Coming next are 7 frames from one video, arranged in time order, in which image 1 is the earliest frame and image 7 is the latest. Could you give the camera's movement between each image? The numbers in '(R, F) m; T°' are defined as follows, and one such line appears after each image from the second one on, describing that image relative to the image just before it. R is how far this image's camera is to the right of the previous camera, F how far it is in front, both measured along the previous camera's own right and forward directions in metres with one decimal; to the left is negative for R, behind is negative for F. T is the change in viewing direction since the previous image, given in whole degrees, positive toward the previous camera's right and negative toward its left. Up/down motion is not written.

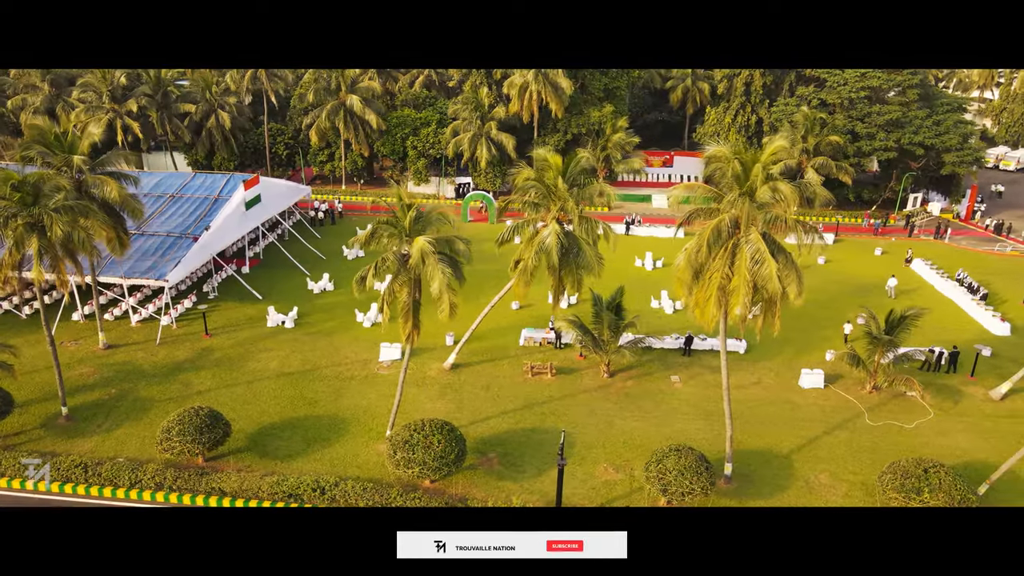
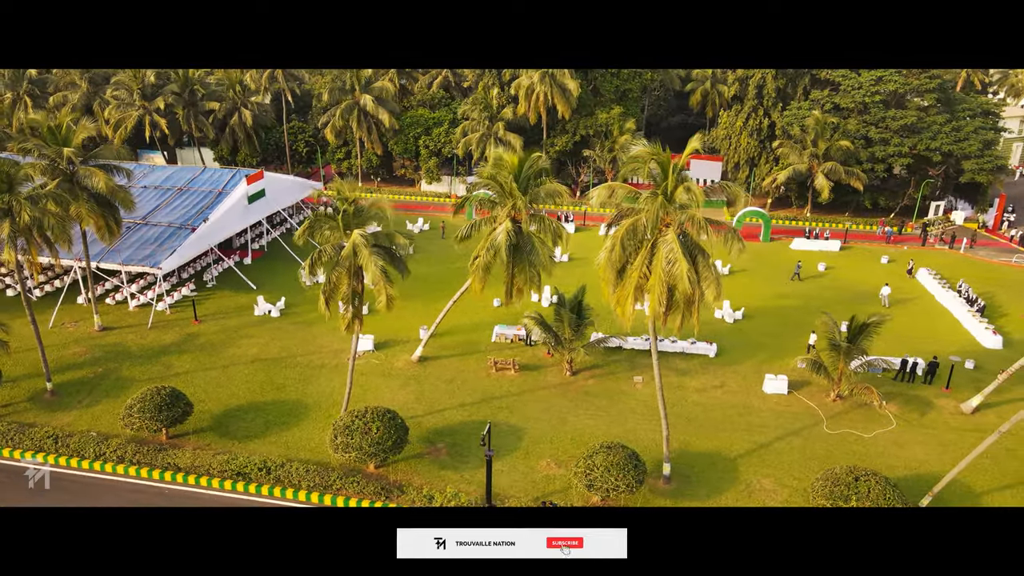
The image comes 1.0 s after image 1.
(+3.0, -0.3) m; -4°
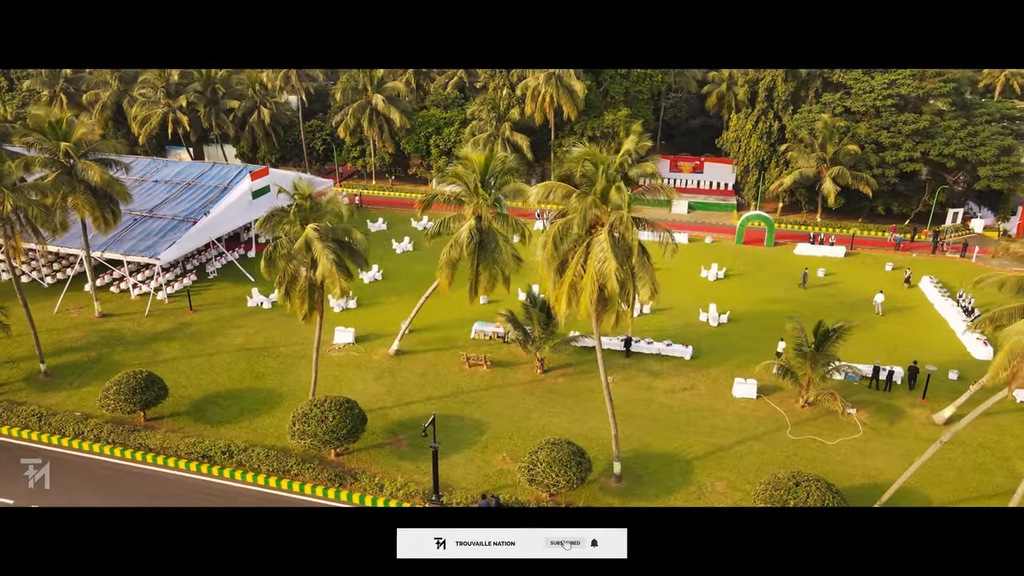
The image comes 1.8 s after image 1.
(+2.4, -0.3) m; -3°
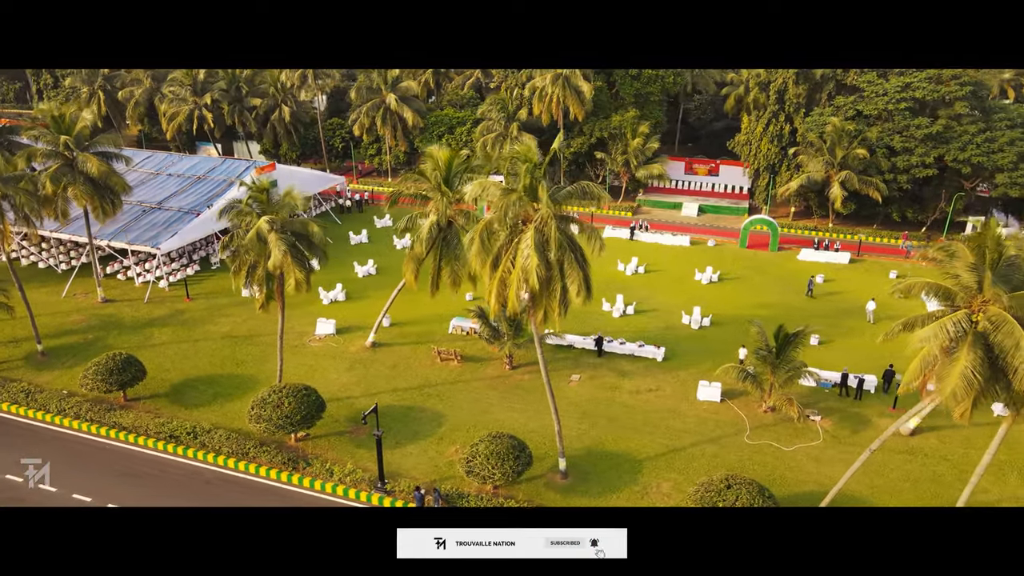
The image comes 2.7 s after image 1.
(+2.7, -0.2) m; -4°
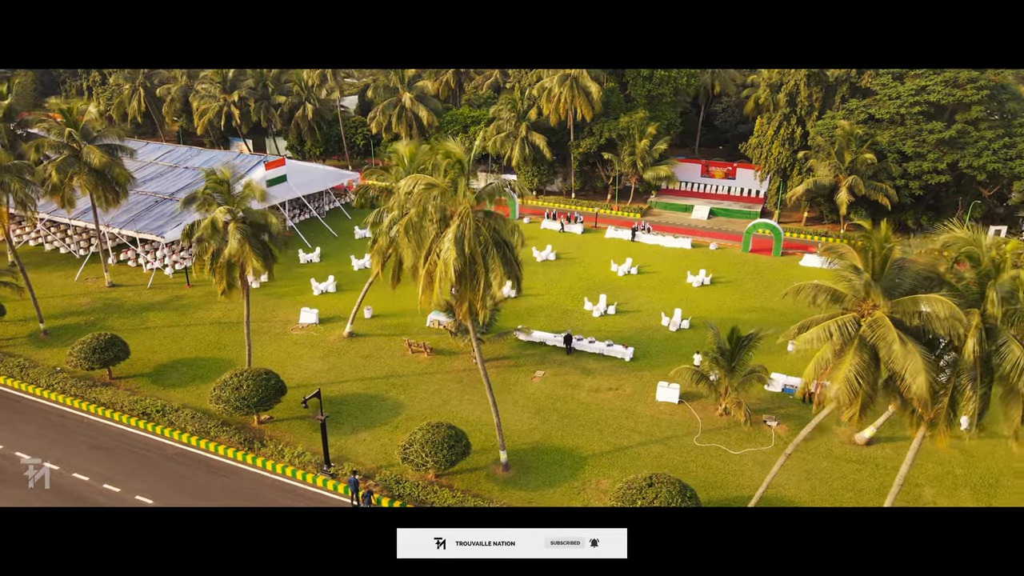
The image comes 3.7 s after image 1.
(+3.0, -0.3) m; -4°
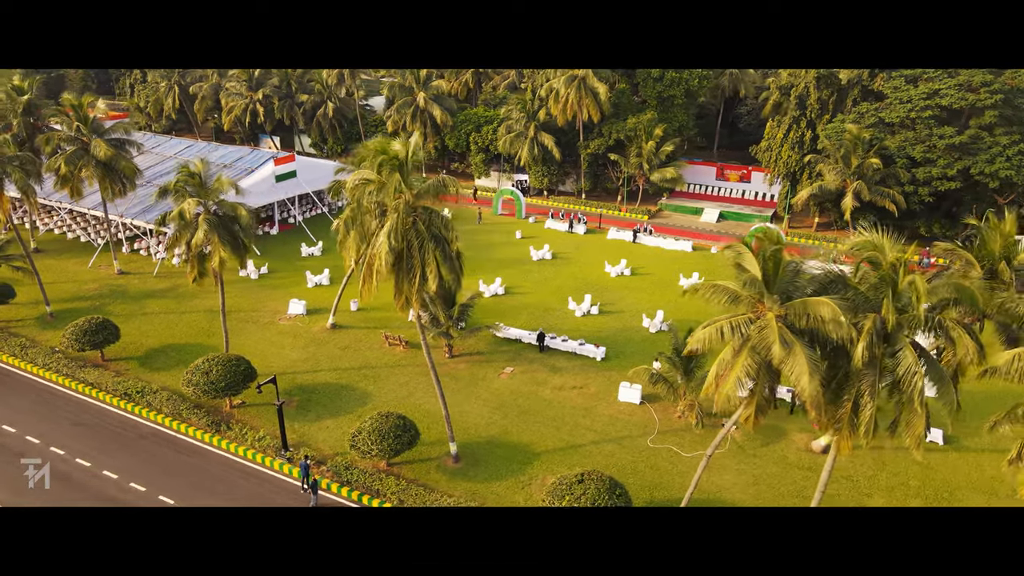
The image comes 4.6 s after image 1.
(+2.7, -0.3) m; -4°
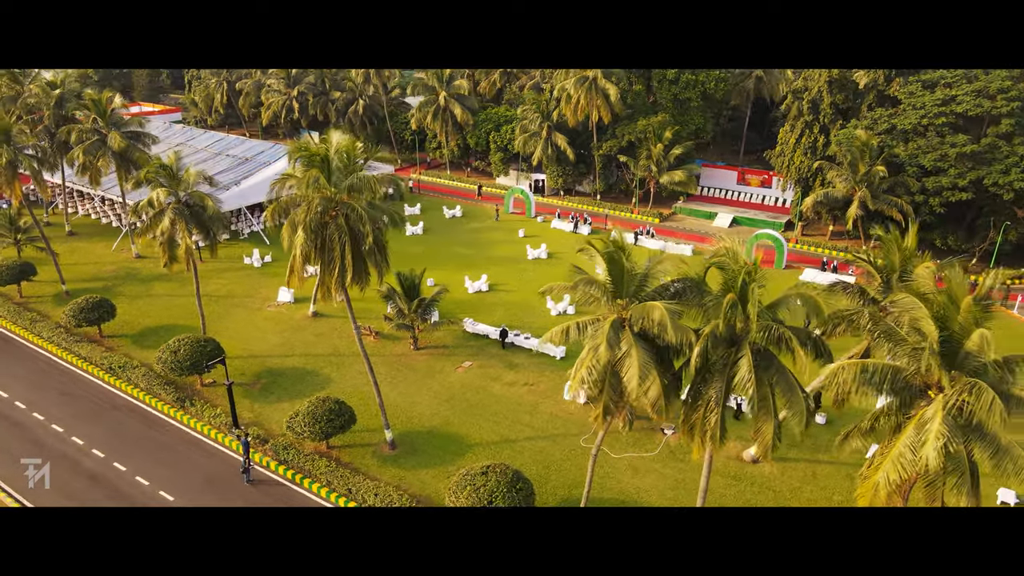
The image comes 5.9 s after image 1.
(+3.9, -0.4) m; -5°
